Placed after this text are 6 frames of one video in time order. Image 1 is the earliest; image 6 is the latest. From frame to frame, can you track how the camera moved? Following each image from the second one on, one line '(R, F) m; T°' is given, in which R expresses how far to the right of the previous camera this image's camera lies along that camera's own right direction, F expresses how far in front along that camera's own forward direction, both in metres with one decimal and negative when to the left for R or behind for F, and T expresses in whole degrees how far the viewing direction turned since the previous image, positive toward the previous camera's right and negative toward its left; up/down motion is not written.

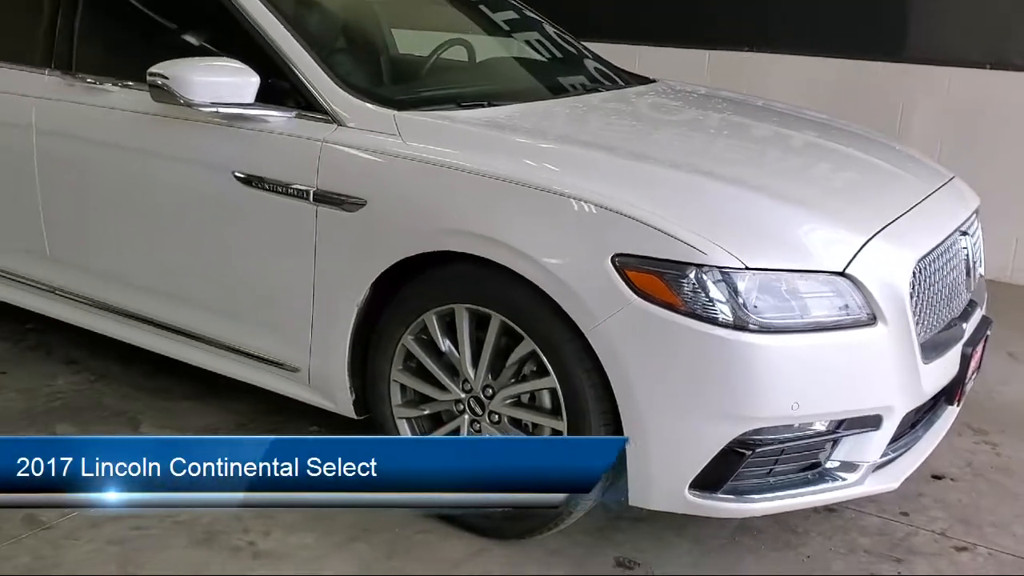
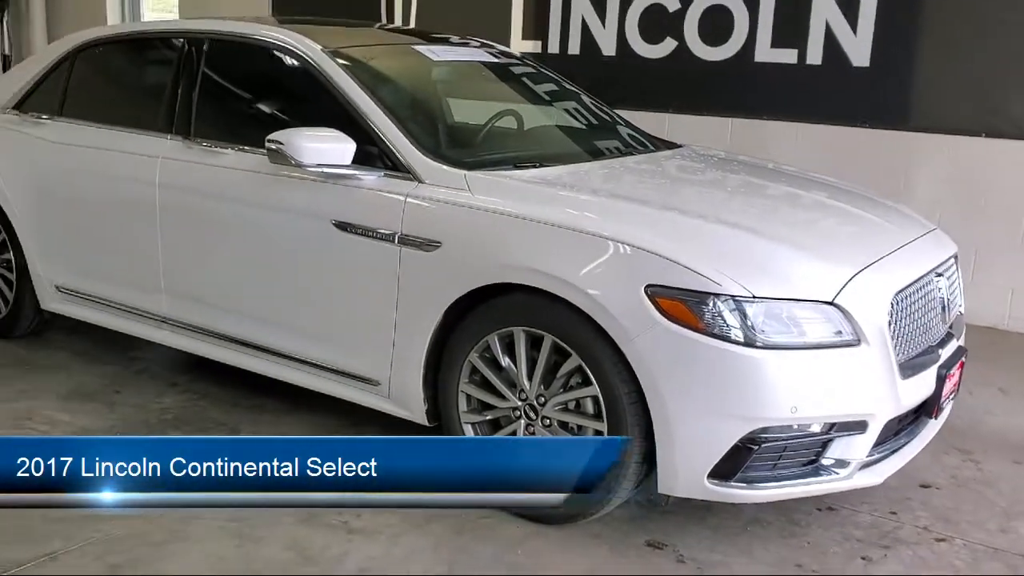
(-0.1, -0.5) m; -2°
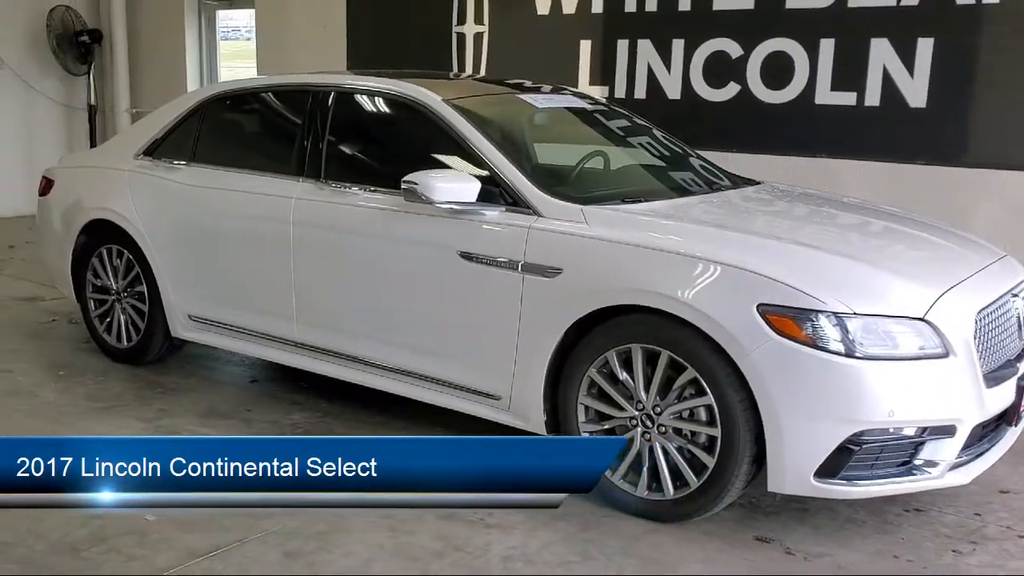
(-0.3, -0.3) m; -2°
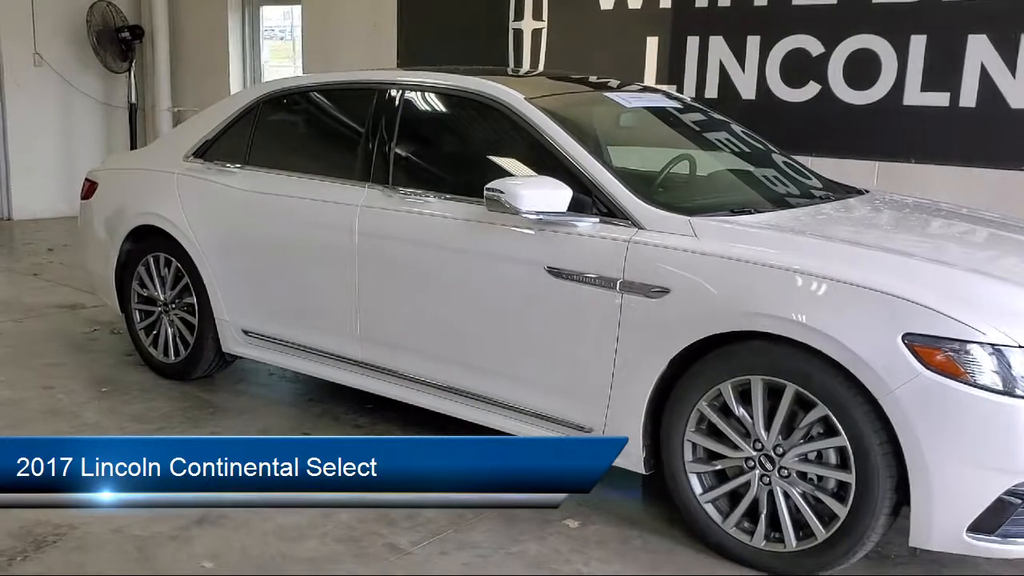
(-0.2, +0.3) m; -2°
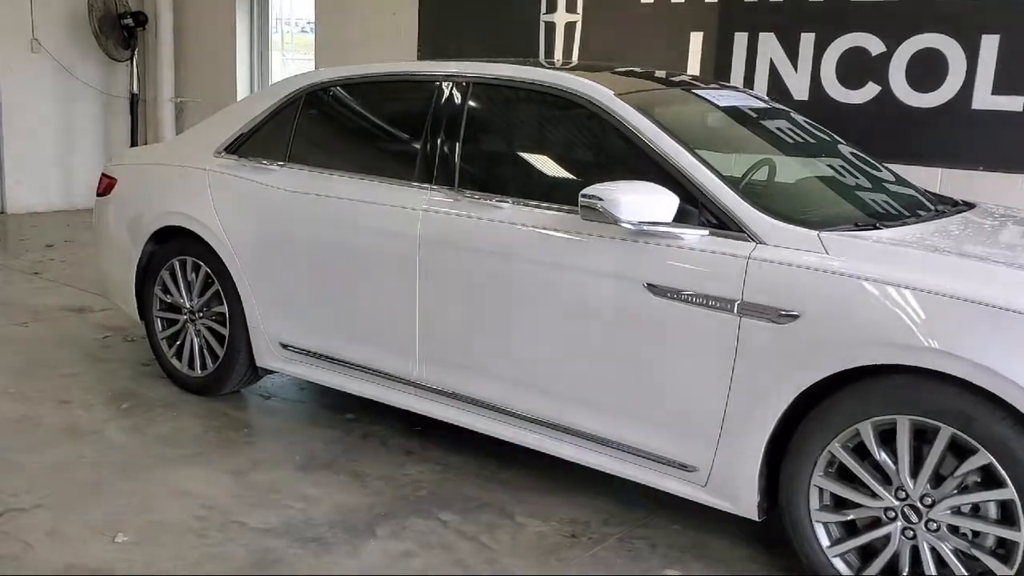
(-0.3, +0.4) m; +1°
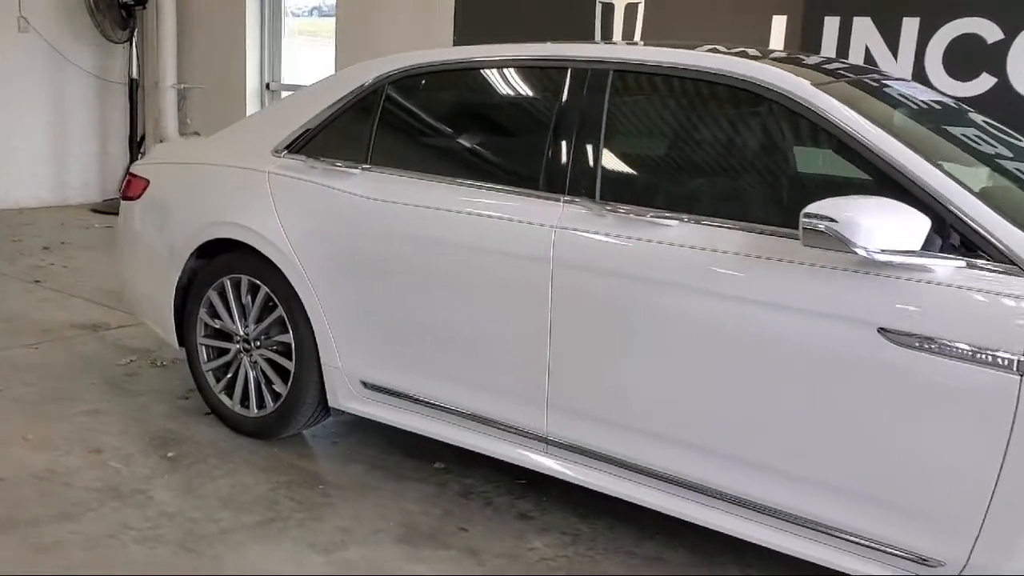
(-0.5, +0.6) m; +2°
